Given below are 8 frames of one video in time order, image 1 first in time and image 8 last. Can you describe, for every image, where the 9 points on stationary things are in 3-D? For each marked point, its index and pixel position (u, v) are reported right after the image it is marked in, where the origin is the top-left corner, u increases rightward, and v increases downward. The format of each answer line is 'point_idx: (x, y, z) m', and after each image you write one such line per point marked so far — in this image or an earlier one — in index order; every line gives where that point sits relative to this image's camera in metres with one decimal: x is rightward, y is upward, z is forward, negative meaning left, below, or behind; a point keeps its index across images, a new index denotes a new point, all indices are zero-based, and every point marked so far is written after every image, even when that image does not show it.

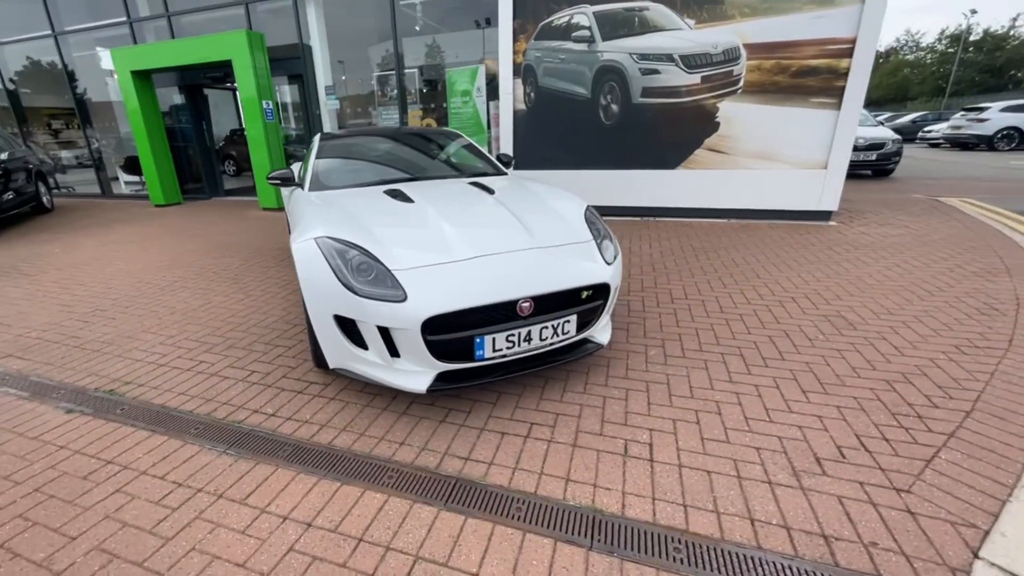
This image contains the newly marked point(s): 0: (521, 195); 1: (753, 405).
0: (0.0, +0.6, +2.9) m
1: (+1.2, -0.6, +2.3) m
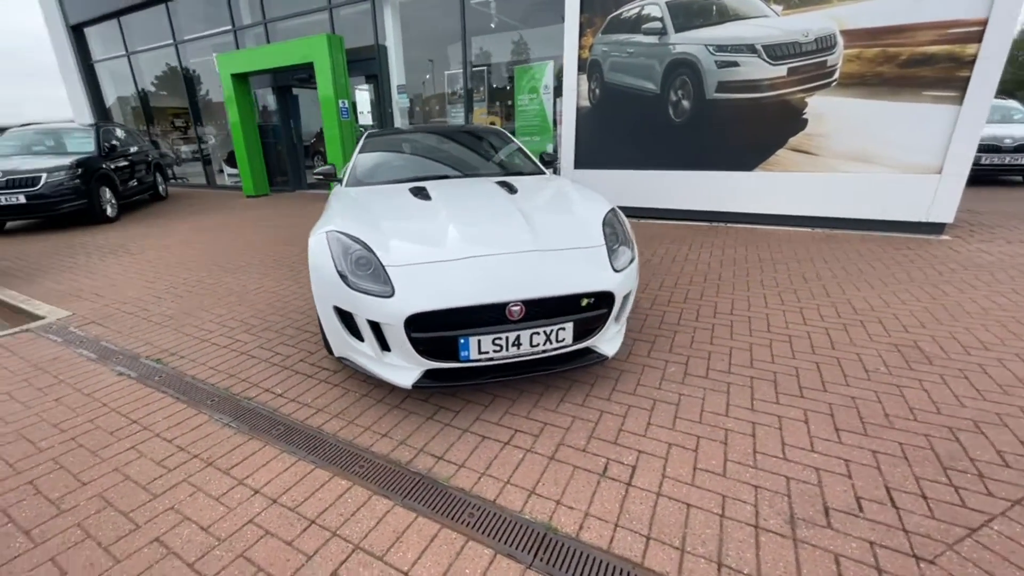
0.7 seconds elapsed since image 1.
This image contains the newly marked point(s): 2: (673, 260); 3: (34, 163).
0: (+0.2, +0.6, +2.9) m
1: (+1.2, -0.7, +2.1) m
2: (+1.6, +0.2, +4.8) m
3: (-5.7, +1.4, +5.3) m
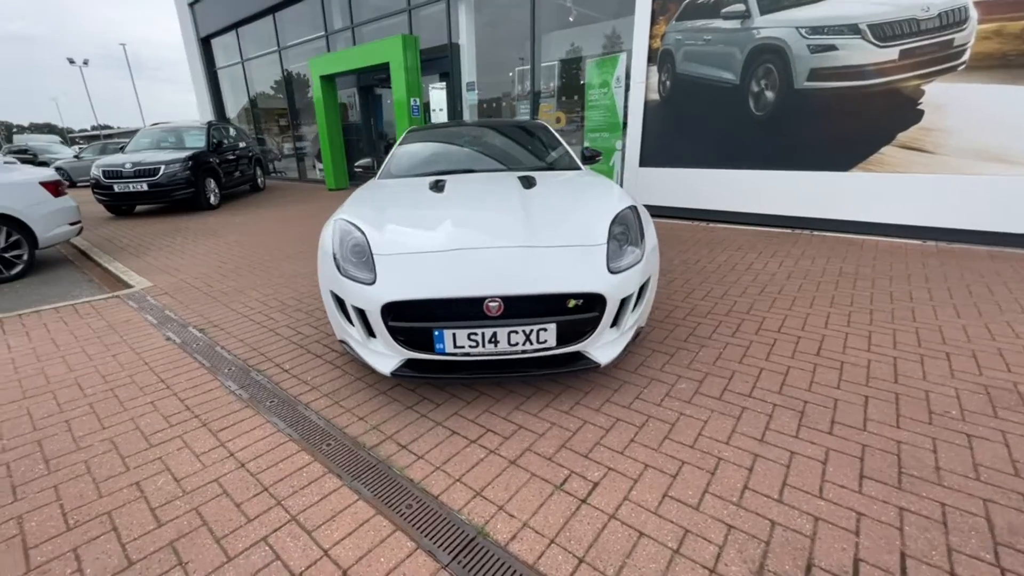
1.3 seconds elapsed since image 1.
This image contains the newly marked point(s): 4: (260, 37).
0: (+0.3, +0.6, +2.8) m
1: (+1.0, -0.8, +1.8) m
2: (+2.0, +0.1, +4.4) m
3: (-5.0, +1.8, +6.3) m
4: (-5.9, +5.8, +10.5) m
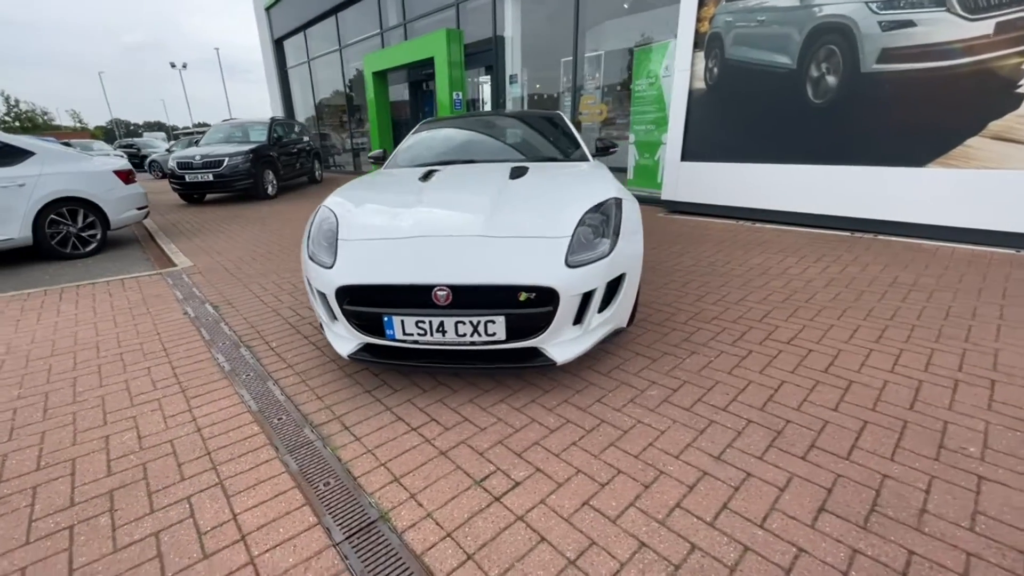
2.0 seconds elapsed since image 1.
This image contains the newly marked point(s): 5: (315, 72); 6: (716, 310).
0: (+0.2, +0.6, +2.7) m
1: (+0.7, -0.8, +1.6) m
2: (+2.2, +0.1, +4.0) m
3: (-4.4, +2.1, +6.9) m
4: (-4.5, +6.1, +11.2) m
5: (-5.1, +5.7, +11.9) m
6: (+1.4, -0.2, +3.2) m
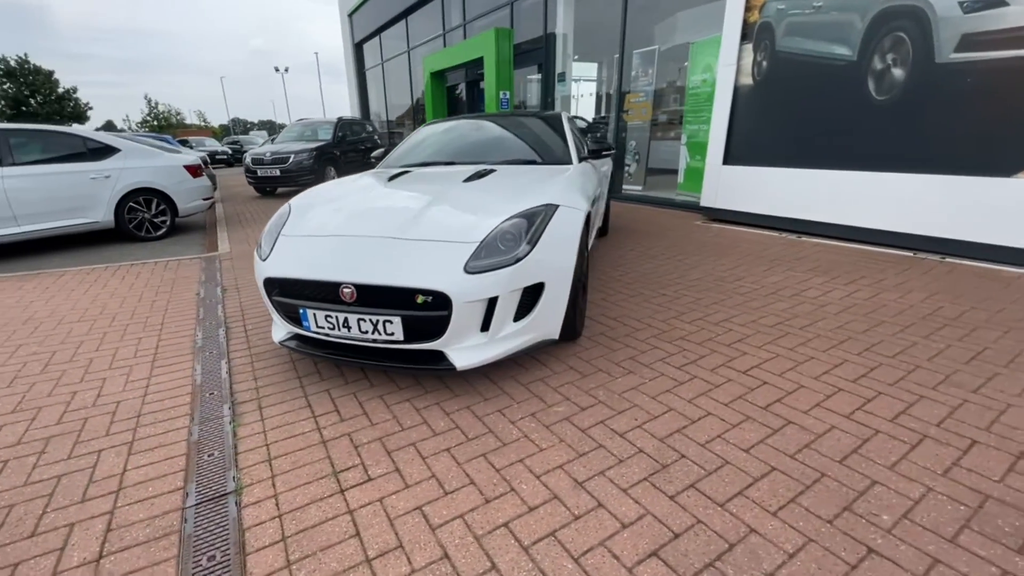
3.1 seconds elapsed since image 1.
0: (-0.1, +0.6, +2.7) m
1: (+0.1, -0.8, +1.6) m
2: (+2.0, -0.1, +3.6) m
3: (-3.7, +2.4, +7.7) m
4: (-2.8, +6.4, +11.9) m
5: (-3.3, +6.0, +12.7) m
6: (+1.2, -0.3, +3.0) m
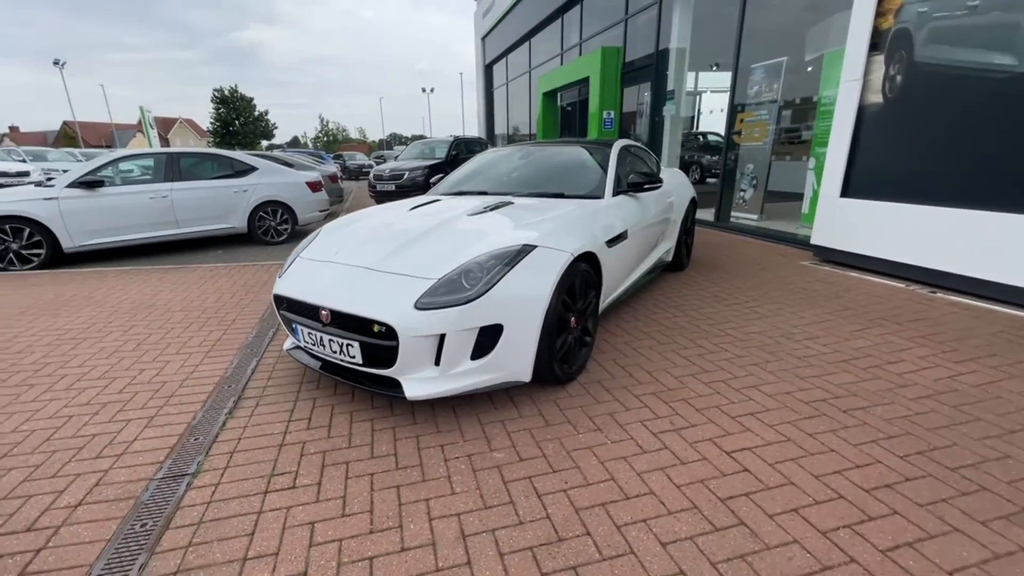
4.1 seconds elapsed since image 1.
0: (-0.1, +0.4, +2.8) m
1: (-0.4, -1.0, +1.6) m
2: (+2.1, -0.5, +3.0) m
3: (-2.0, +2.3, +8.6) m
4: (+0.5, +6.1, +12.3) m
5: (+0.2, +5.7, +13.3) m
6: (+1.1, -0.6, +2.7) m
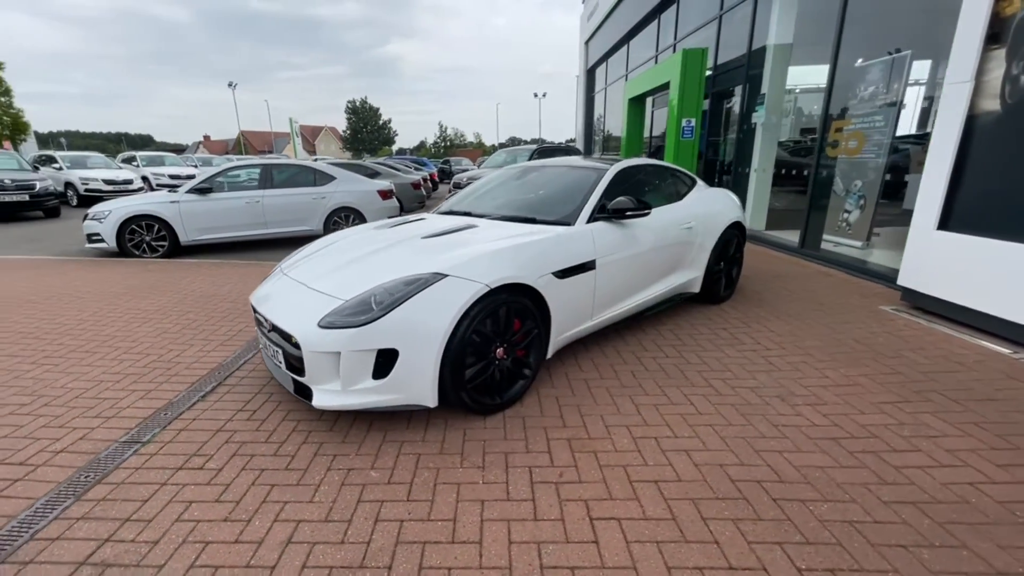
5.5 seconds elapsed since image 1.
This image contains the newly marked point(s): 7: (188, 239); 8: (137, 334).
0: (-0.5, +0.2, +2.9) m
1: (-1.1, -1.1, +1.8) m
2: (+1.7, -0.8, +2.6) m
3: (-0.6, +2.2, +9.0) m
4: (+3.1, +5.7, +11.9) m
5: (+3.0, +5.3, +12.9) m
6: (+0.6, -0.9, +2.5) m
7: (-4.5, +0.7, +6.3) m
8: (-3.1, -0.4, +3.8) m
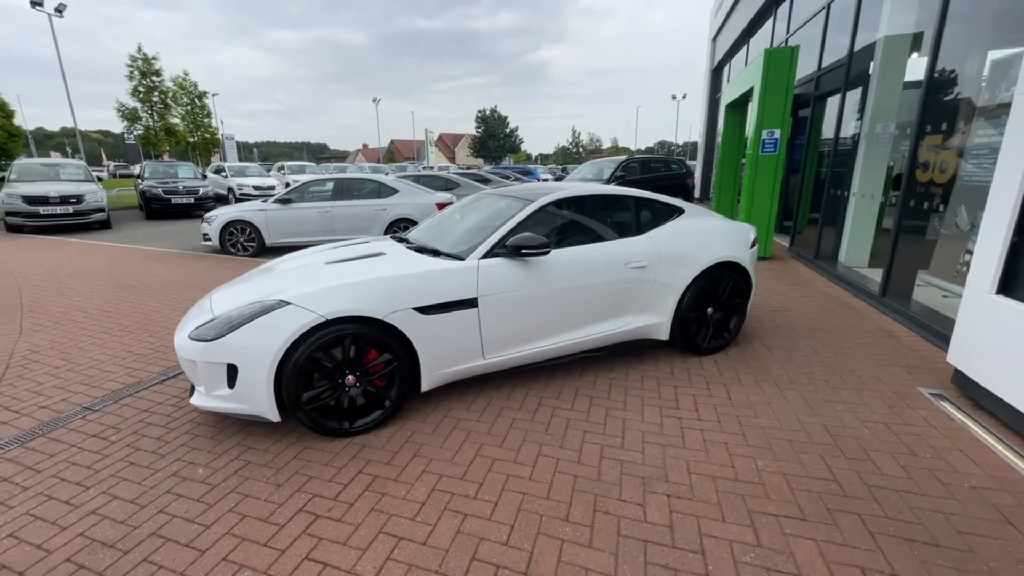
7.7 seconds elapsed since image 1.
0: (-1.4, +0.1, +3.2) m
1: (-2.4, -1.2, +2.4) m
2: (+0.5, -1.2, +2.2) m
3: (+0.6, +1.9, +9.0) m
4: (+5.3, +5.0, +10.6) m
5: (+5.5, +4.6, +11.6) m
6: (-0.6, -1.1, +2.5) m
7: (-4.1, +0.8, +7.7) m
8: (-3.6, -0.4, +4.8) m
